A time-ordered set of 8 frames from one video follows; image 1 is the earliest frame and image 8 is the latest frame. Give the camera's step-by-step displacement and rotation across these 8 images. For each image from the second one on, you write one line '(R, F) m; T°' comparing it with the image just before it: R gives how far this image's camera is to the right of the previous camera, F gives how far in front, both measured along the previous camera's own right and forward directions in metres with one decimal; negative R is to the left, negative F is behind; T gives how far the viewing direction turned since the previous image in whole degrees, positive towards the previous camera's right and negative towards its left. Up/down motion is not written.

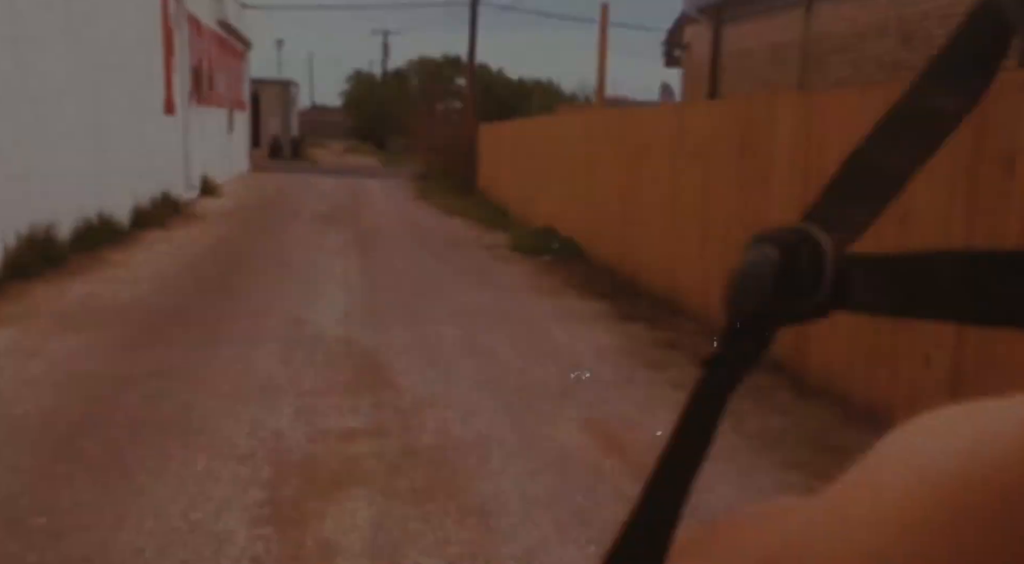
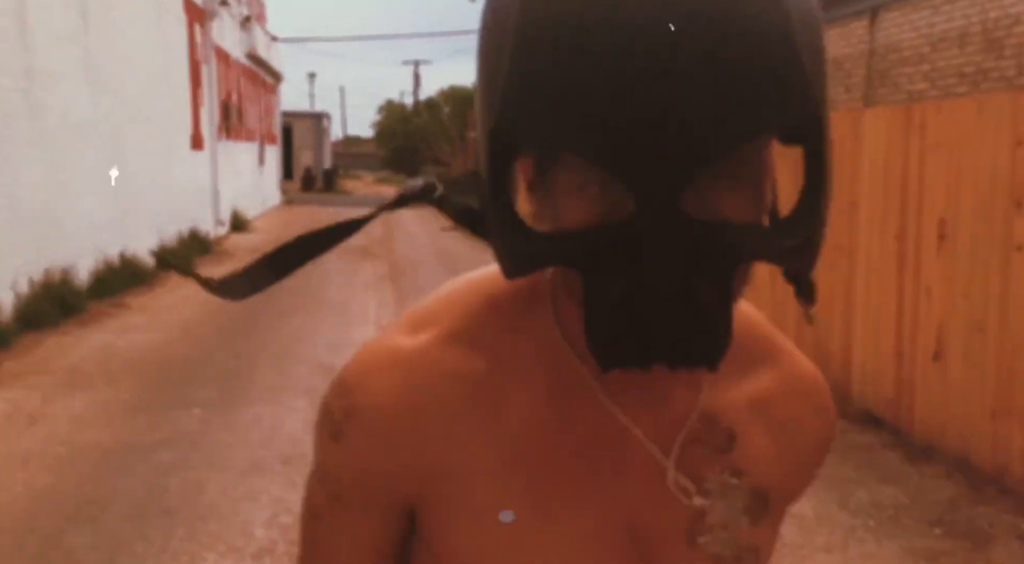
(-0.1, +0.7) m; -2°
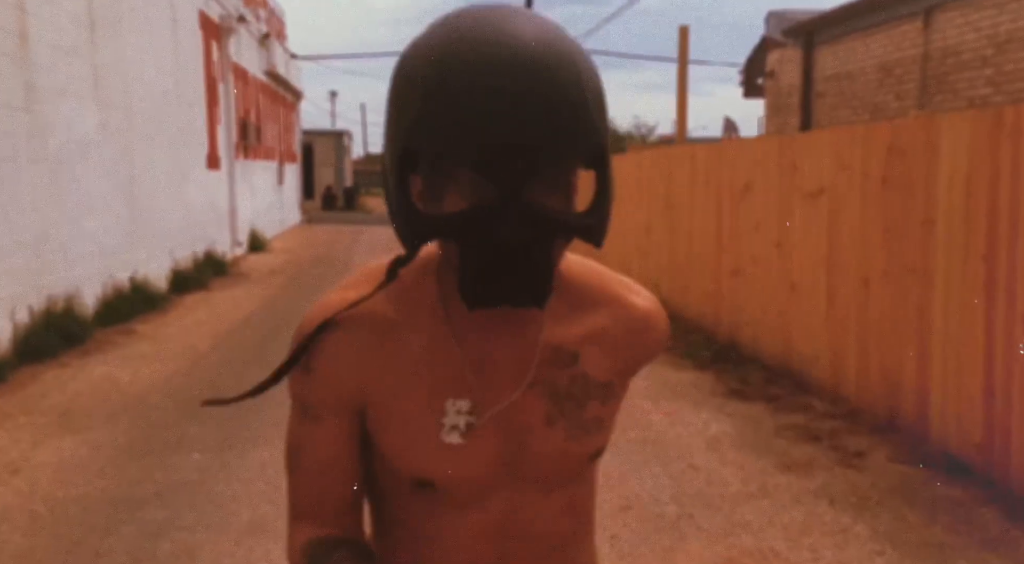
(-0.1, +0.6) m; -1°
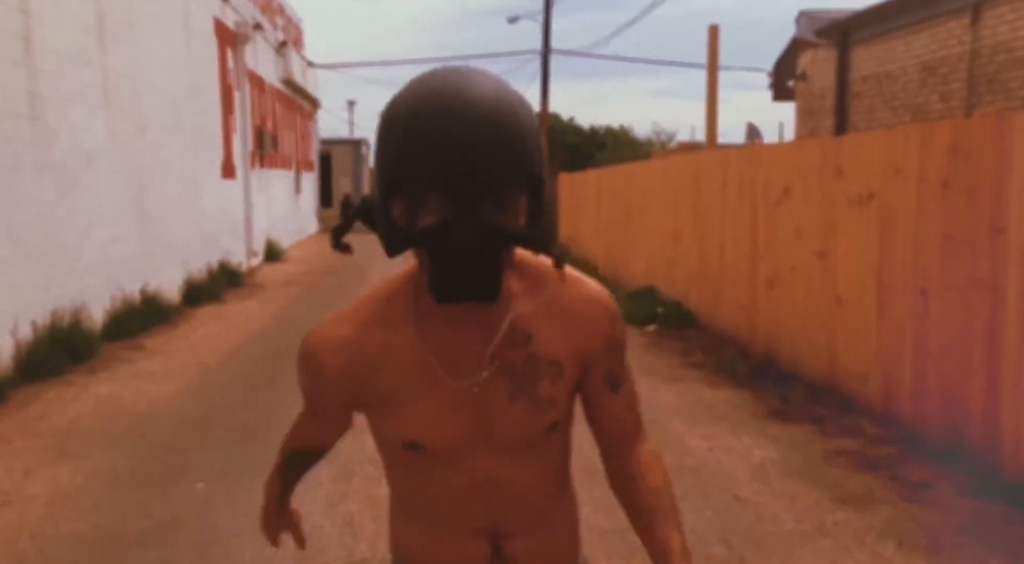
(0.0, +0.4) m; -1°
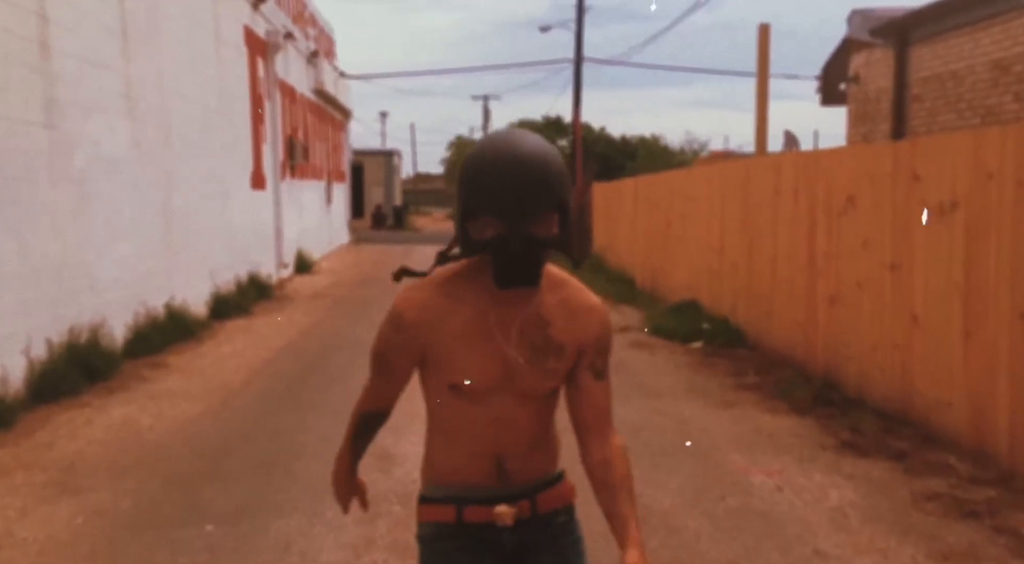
(-0.1, +0.5) m; -2°
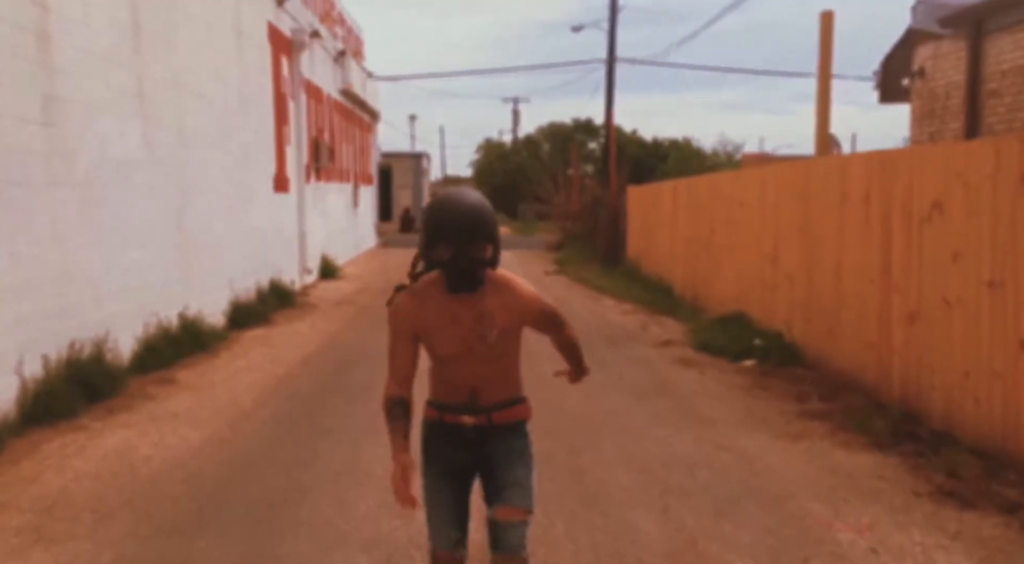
(-0.1, +0.8) m; -2°
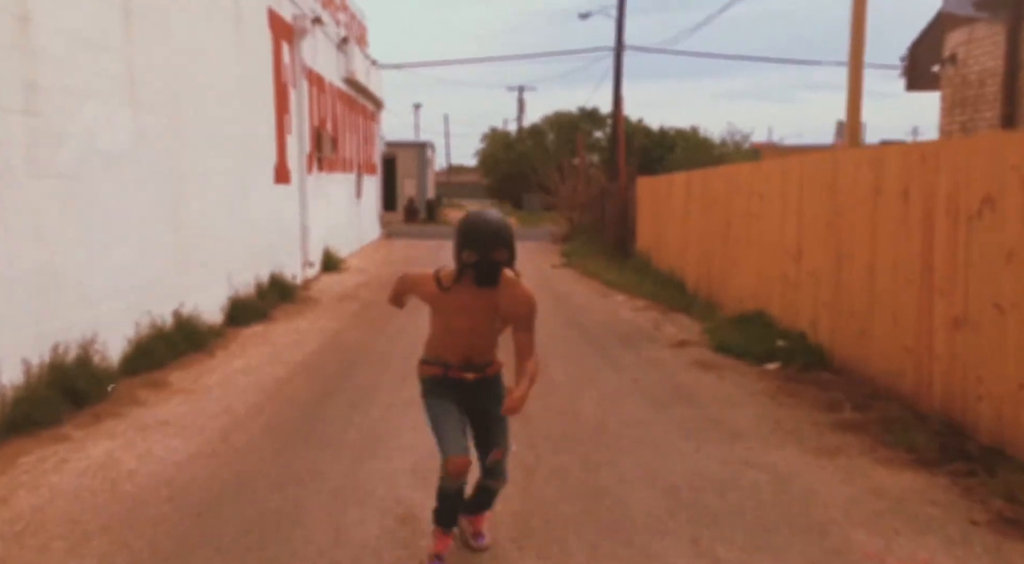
(-0.1, +0.5) m; 0°
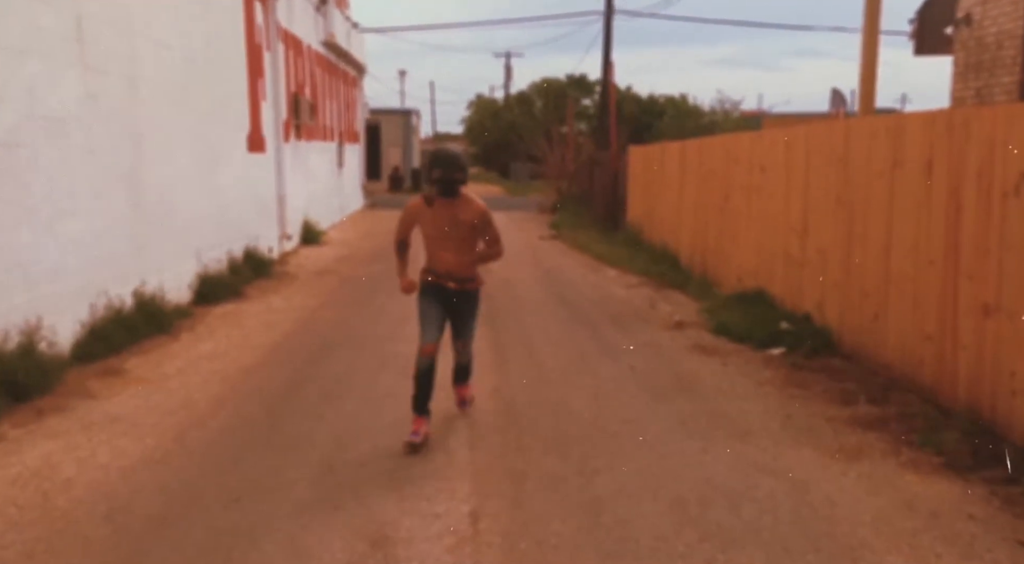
(0.0, +0.6) m; +1°
